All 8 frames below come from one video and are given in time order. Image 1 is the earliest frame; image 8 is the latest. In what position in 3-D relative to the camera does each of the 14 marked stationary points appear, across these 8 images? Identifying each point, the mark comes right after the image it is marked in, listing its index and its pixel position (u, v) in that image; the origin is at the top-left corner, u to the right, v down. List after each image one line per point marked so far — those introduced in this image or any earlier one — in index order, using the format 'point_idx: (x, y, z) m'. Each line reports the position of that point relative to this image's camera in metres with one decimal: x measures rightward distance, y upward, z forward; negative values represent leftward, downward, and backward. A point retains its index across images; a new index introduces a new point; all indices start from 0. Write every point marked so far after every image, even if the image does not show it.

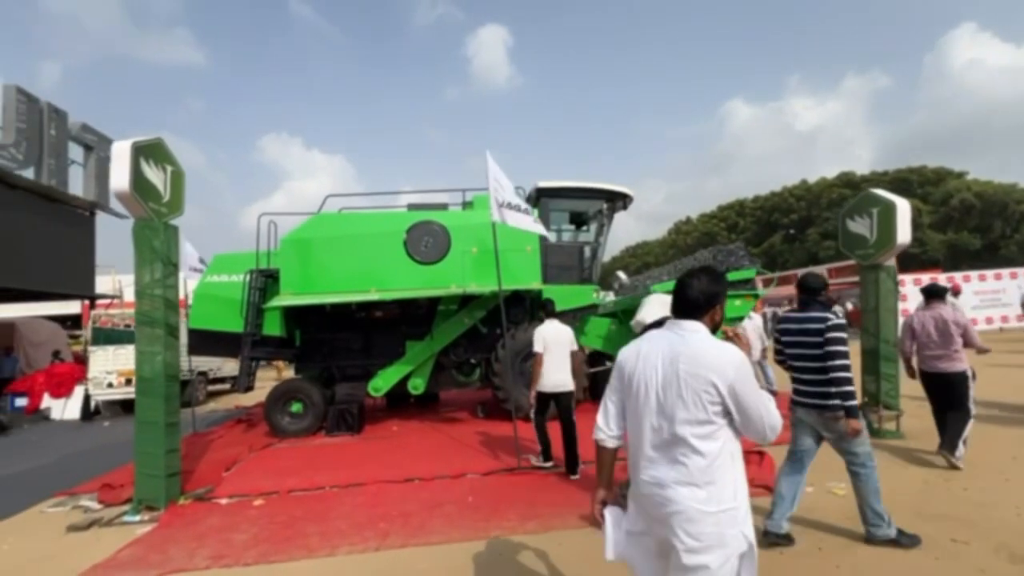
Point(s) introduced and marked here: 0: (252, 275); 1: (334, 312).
0: (-4.7, +0.2, +8.5) m
1: (-3.3, -0.5, +8.8) m
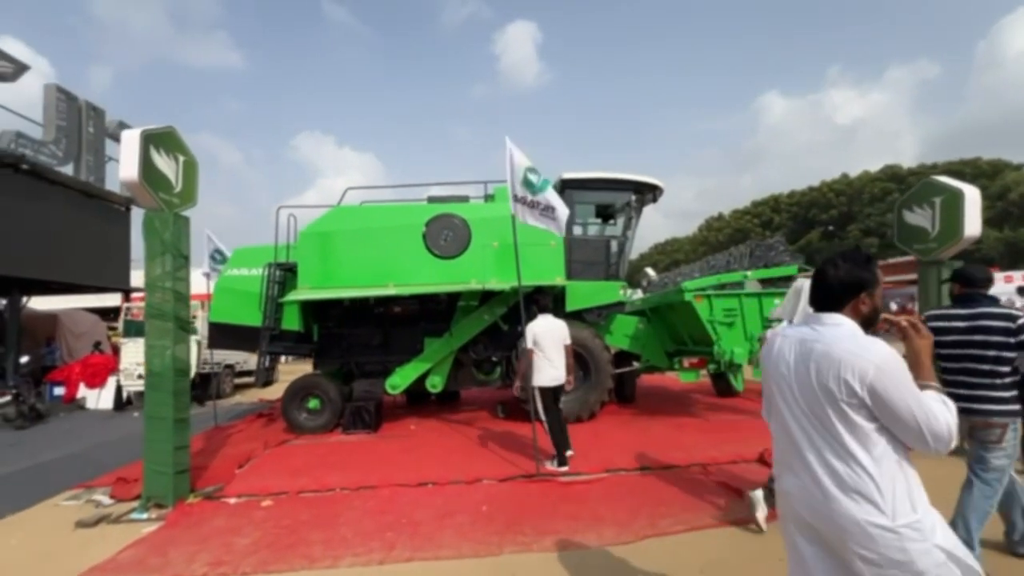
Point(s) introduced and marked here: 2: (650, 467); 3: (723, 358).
0: (-4.3, +0.4, +8.4) m
1: (-2.9, -0.4, +8.6) m
2: (+1.7, -2.2, +5.8) m
3: (+3.3, -1.1, +7.5) m
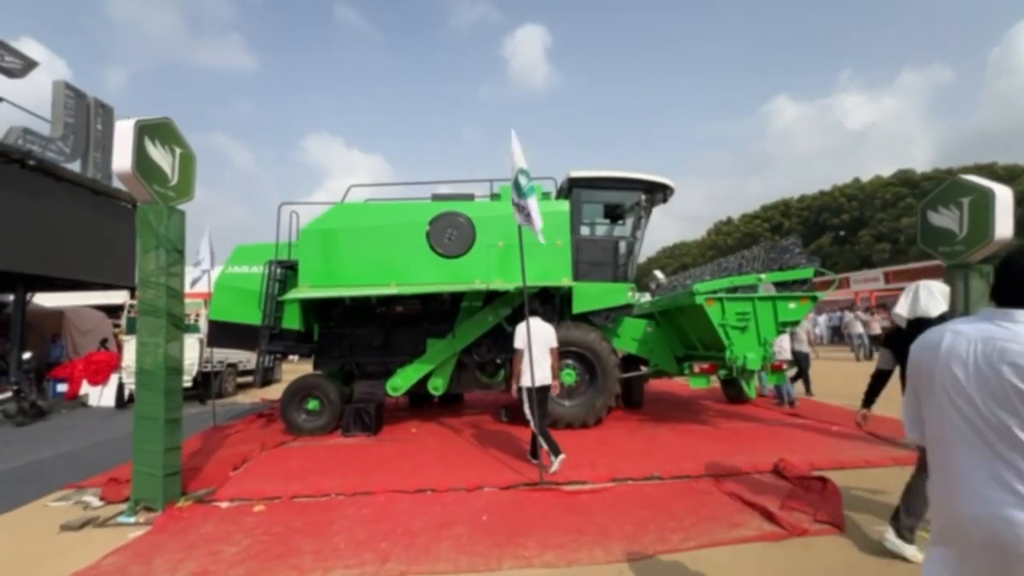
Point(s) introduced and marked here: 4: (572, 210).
0: (-4.2, +0.4, +8.2) m
1: (-2.9, -0.3, +8.5) m
2: (+1.7, -2.2, +5.5) m
3: (+3.4, -1.2, +7.2) m
4: (+1.1, +1.4, +8.7) m
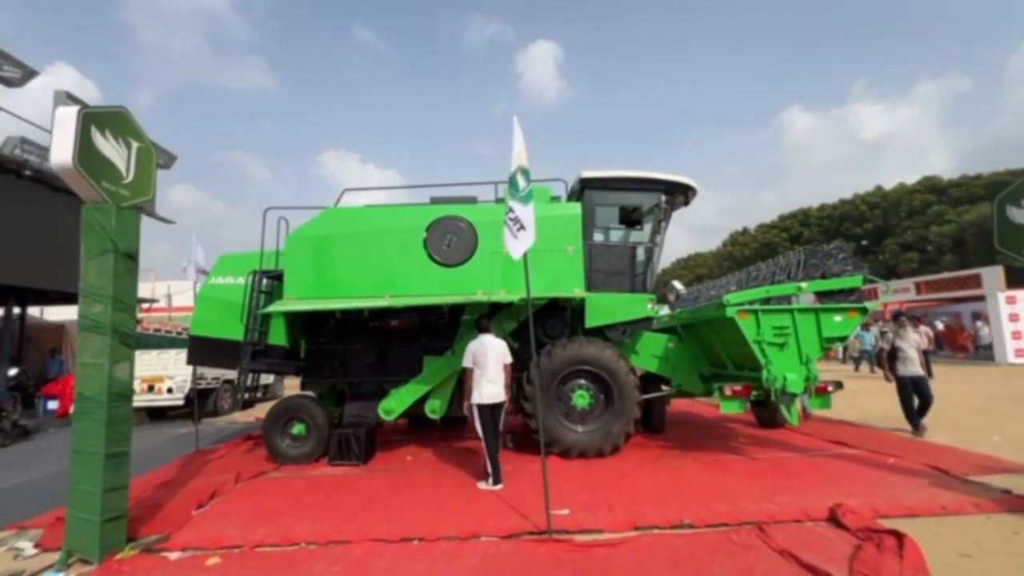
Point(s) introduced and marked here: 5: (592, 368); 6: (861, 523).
0: (-4.1, +0.2, +7.5) m
1: (-2.8, -0.5, +7.7) m
2: (+1.7, -2.3, +4.6) m
3: (+3.5, -1.3, +6.3) m
4: (+1.2, +1.2, +7.9) m
5: (+1.2, -1.2, +7.1) m
6: (+3.2, -2.2, +4.4) m
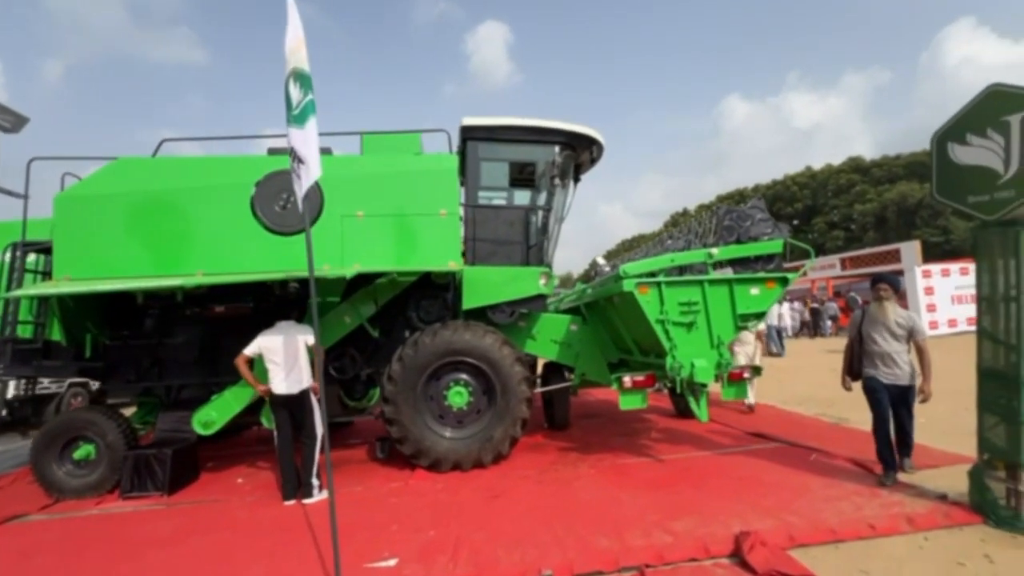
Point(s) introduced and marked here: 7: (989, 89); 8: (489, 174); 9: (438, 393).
0: (-5.9, +0.5, +5.6) m
1: (-4.5, -0.2, +6.0) m
2: (+0.3, -2.0, +3.3) m
3: (+1.8, -1.0, +5.2) m
4: (-0.6, +1.6, +6.5) m
5: (-0.5, -0.9, +5.7) m
6: (+1.8, -1.9, +3.2) m
7: (+3.7, +1.5, +3.6) m
8: (-0.3, +1.6, +6.5) m
9: (-0.9, -1.3, +5.8) m
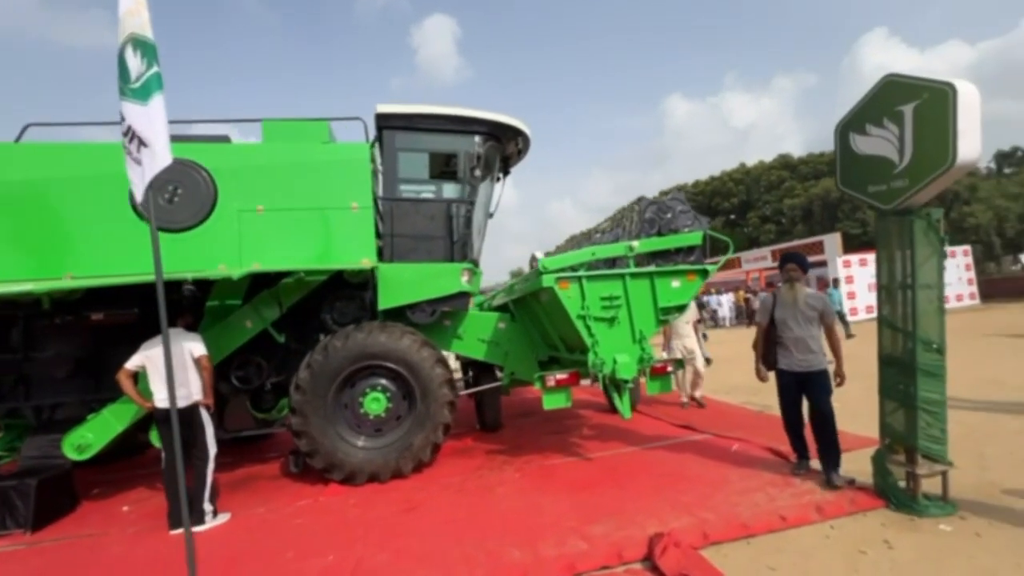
0: (-6.8, +0.4, +4.7) m
1: (-5.5, -0.3, +5.2) m
2: (-0.4, -2.0, +3.1) m
3: (+0.9, -0.9, +5.0) m
4: (-1.7, +1.6, +6.1) m
5: (-1.4, -0.9, +5.4) m
6: (+1.1, -1.8, +3.1) m
7: (+2.9, +1.6, +3.7) m
8: (-1.4, +1.6, +6.2) m
9: (-1.8, -1.3, +5.4) m
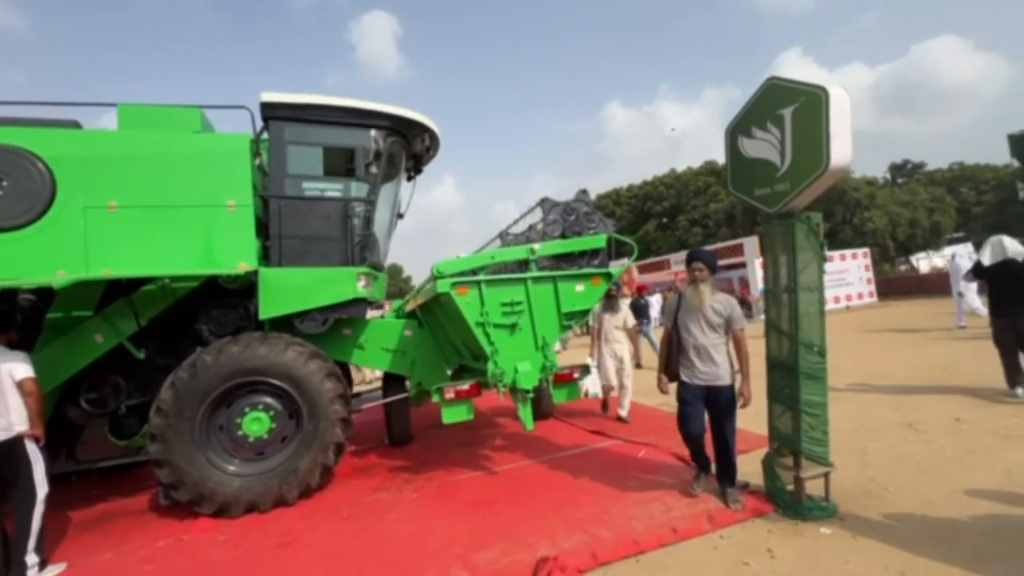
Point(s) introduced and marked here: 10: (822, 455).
0: (-7.8, +0.2, +3.5) m
1: (-6.5, -0.4, +4.2) m
2: (-1.2, -2.1, +2.7) m
3: (-0.1, -0.9, +4.8) m
4: (-2.8, +1.5, +5.5) m
5: (-2.5, -0.9, +4.8) m
6: (+0.3, -1.9, +2.9) m
7: (+2.0, +1.6, +3.7) m
8: (-2.5, +1.5, +5.6) m
9: (-2.9, -1.4, +4.8) m
10: (+2.4, -1.3, +3.7) m
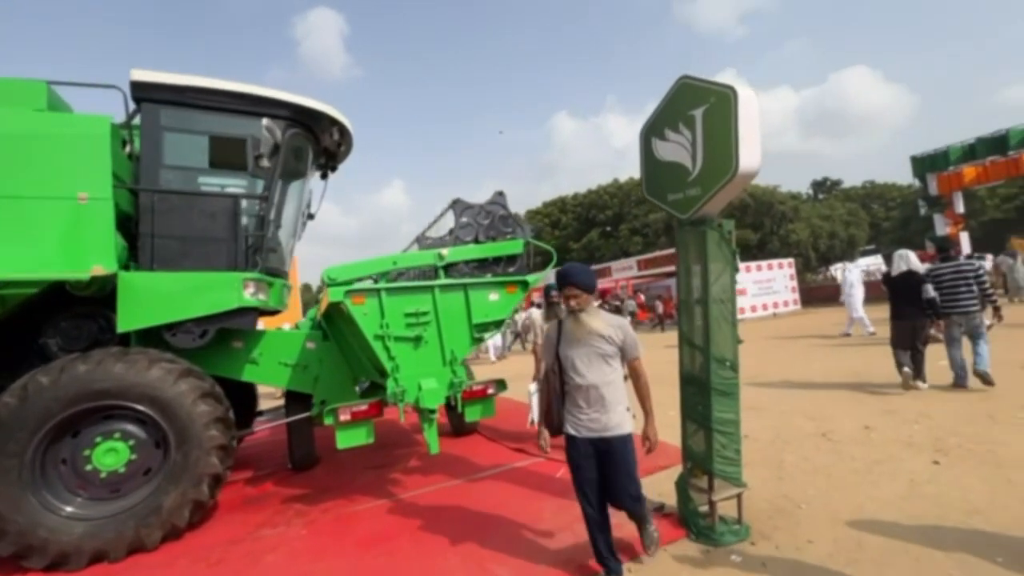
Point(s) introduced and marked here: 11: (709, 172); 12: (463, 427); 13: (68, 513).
0: (-8.4, +0.2, +2.3) m
1: (-7.3, -0.5, +3.0) m
2: (-1.8, -2.1, +2.1) m
3: (-1.0, -1.0, +4.3) m
4: (-3.8, +1.5, +4.8) m
5: (-3.4, -1.0, +4.1) m
6: (-0.4, -2.0, +2.5) m
7: (+1.2, +1.5, +3.5) m
8: (-3.5, +1.4, +4.9) m
9: (-3.8, -1.4, +4.0) m
10: (+1.7, -1.4, +3.5) m
11: (+1.4, +0.8, +3.2) m
12: (-0.7, -1.9, +6.4) m
13: (-3.7, -1.9, +3.9) m
